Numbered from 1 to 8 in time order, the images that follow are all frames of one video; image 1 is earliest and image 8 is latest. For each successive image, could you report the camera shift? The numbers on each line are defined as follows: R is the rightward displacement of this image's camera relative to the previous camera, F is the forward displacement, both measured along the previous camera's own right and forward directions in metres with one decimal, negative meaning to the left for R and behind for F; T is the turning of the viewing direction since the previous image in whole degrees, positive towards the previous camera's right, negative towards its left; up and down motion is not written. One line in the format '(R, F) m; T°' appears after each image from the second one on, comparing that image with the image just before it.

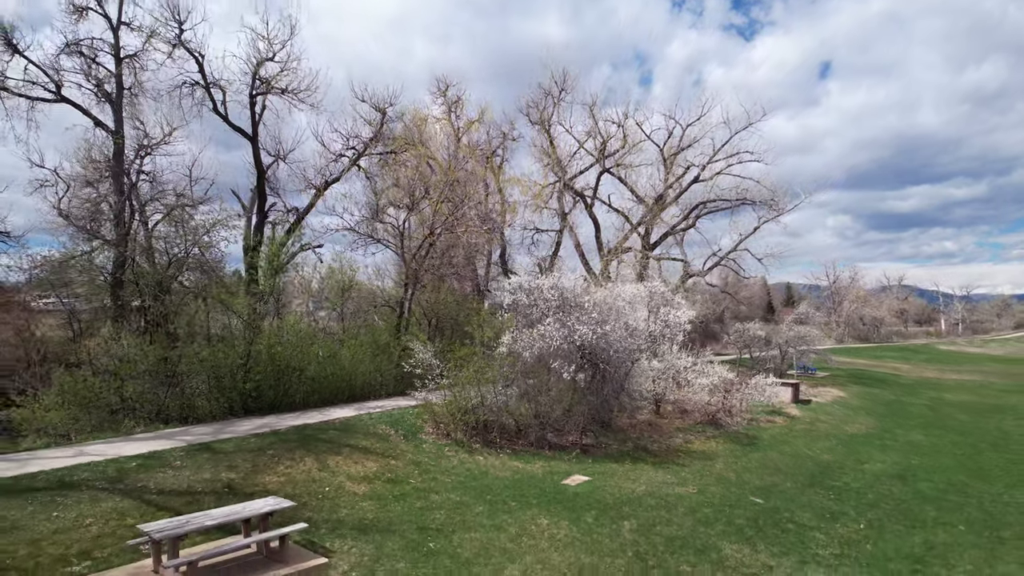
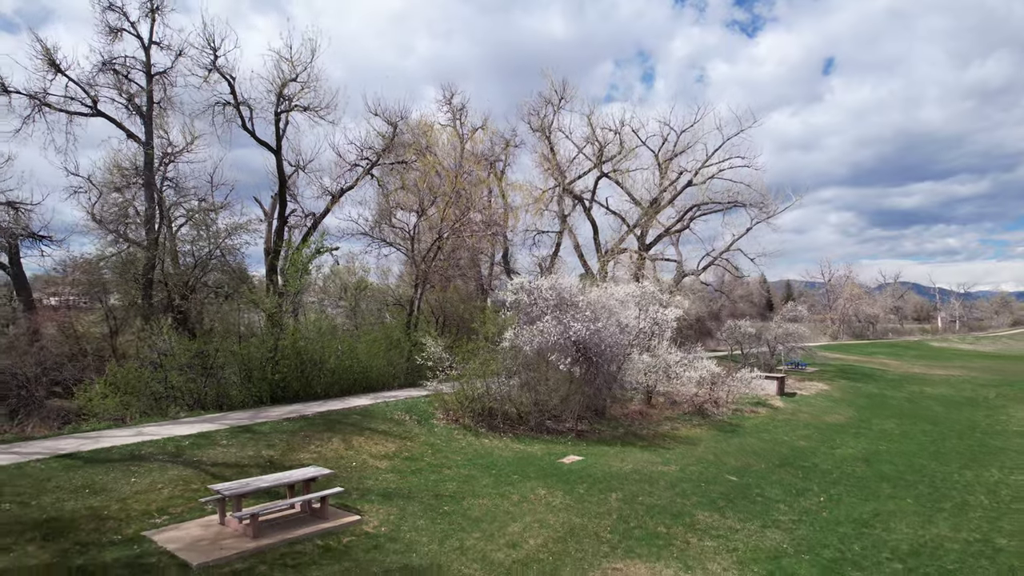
(0.0, -1.0) m; 0°
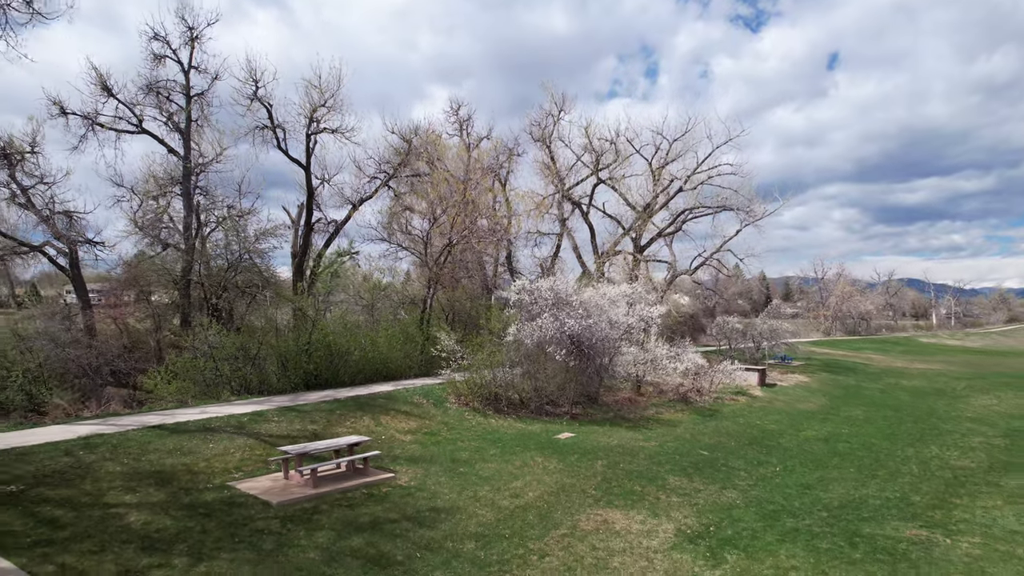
(0.0, -1.4) m; 0°
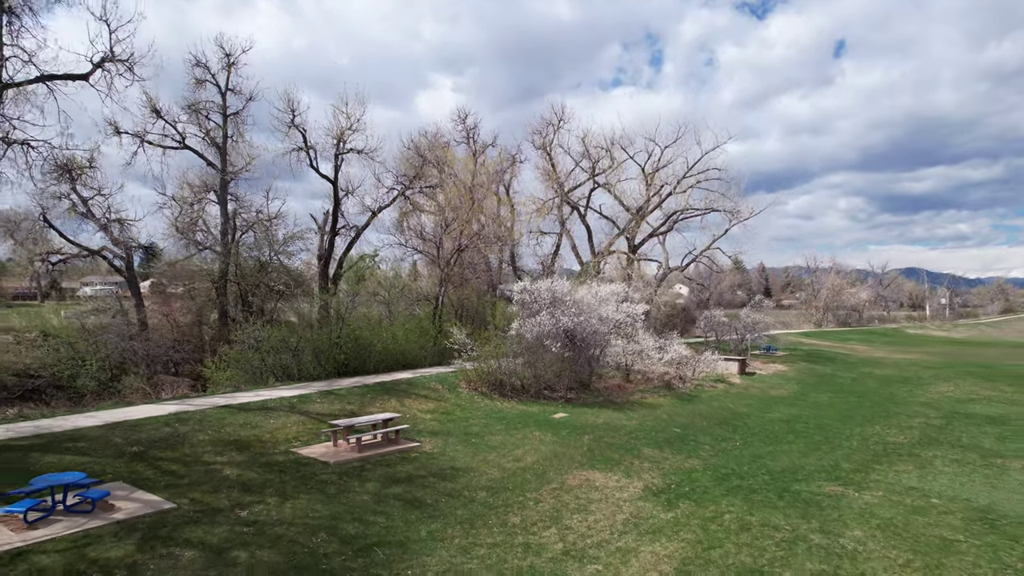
(0.0, -1.8) m; 0°
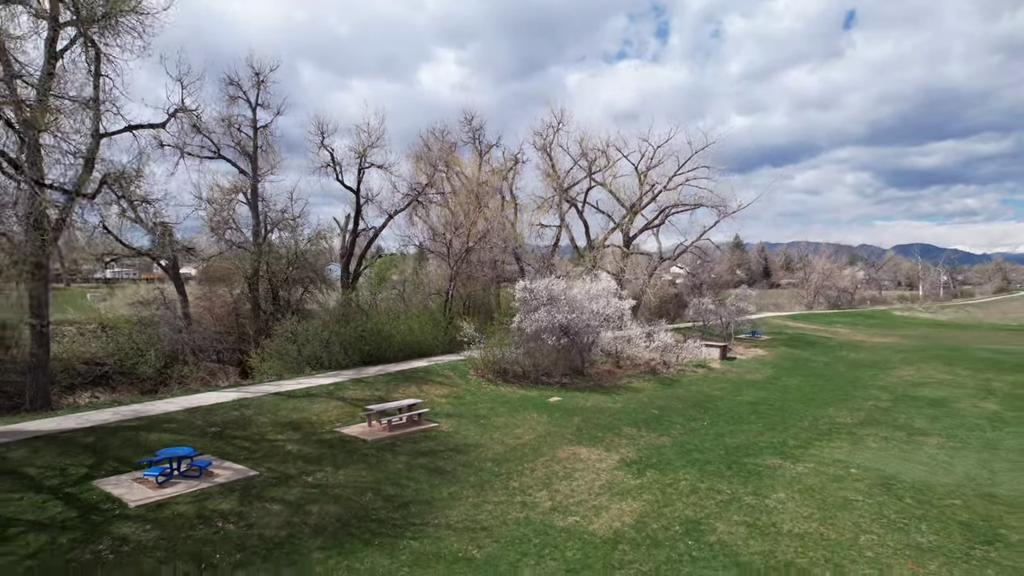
(0.0, -1.9) m; 0°
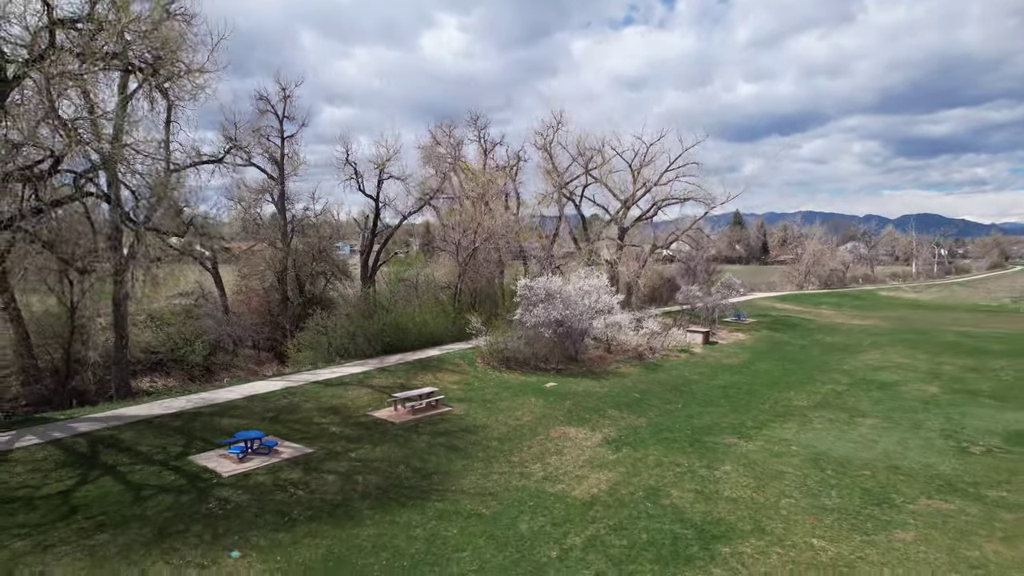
(0.0, -2.1) m; 0°
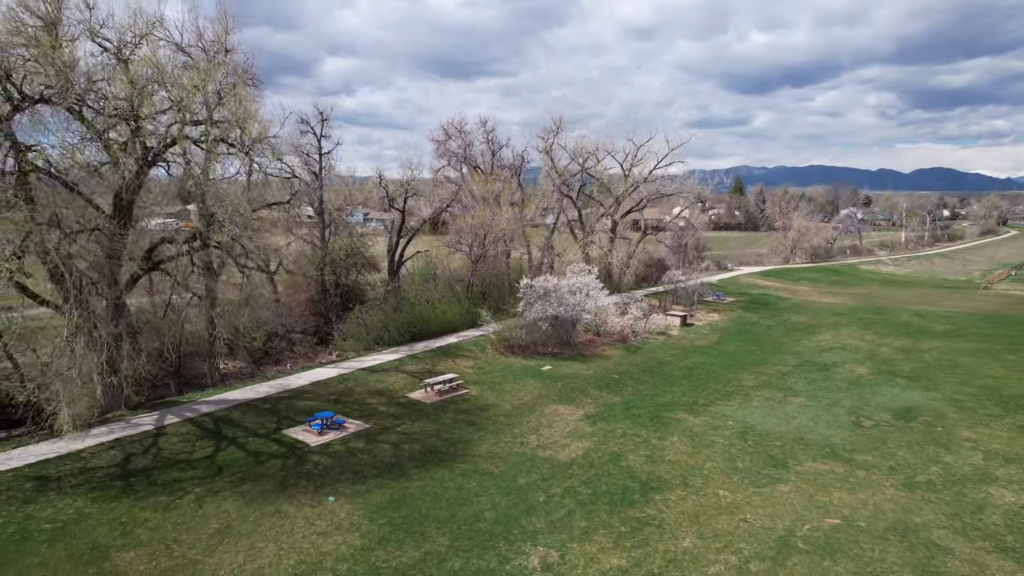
(+0.1, -3.6) m; -1°
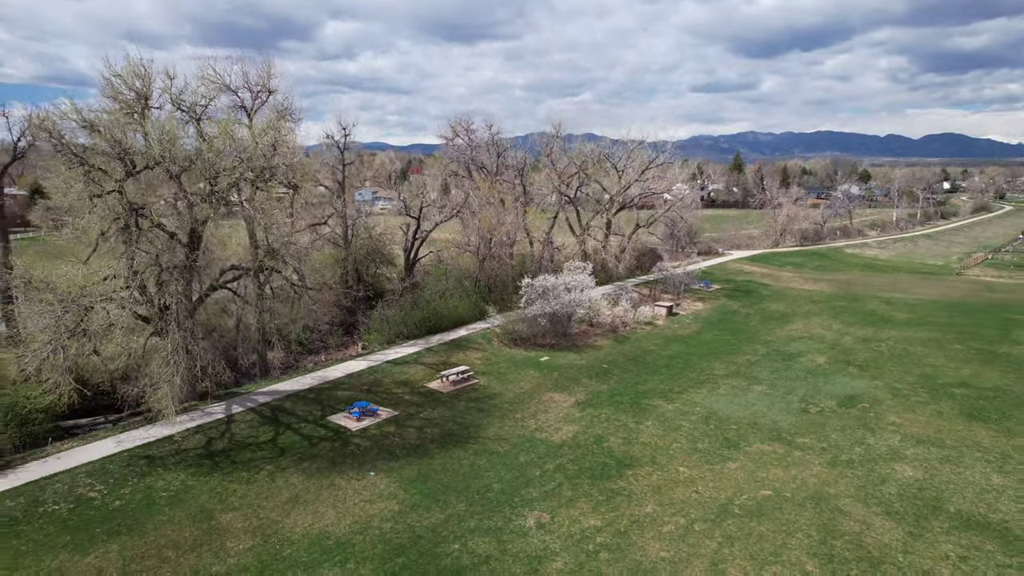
(0.0, -2.8) m; 0°
